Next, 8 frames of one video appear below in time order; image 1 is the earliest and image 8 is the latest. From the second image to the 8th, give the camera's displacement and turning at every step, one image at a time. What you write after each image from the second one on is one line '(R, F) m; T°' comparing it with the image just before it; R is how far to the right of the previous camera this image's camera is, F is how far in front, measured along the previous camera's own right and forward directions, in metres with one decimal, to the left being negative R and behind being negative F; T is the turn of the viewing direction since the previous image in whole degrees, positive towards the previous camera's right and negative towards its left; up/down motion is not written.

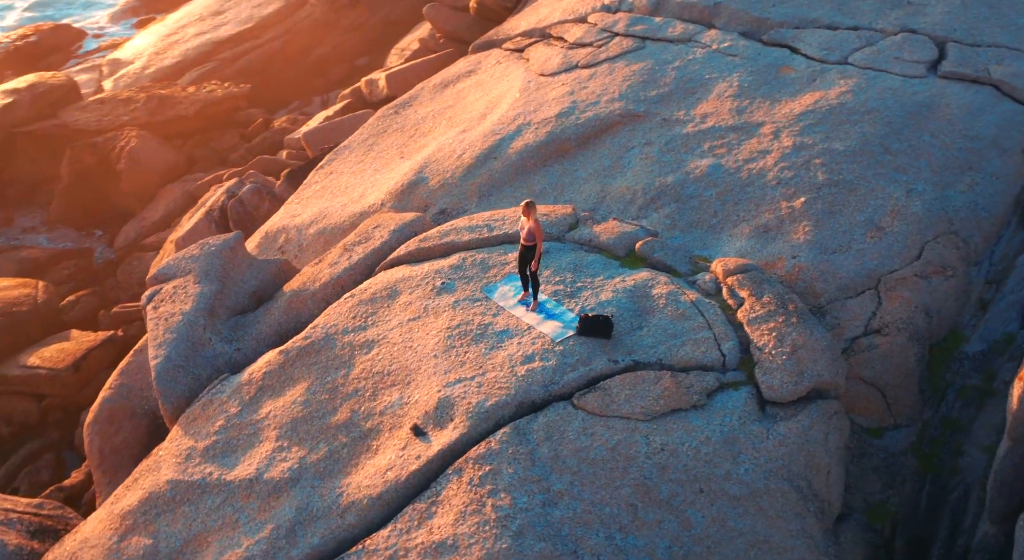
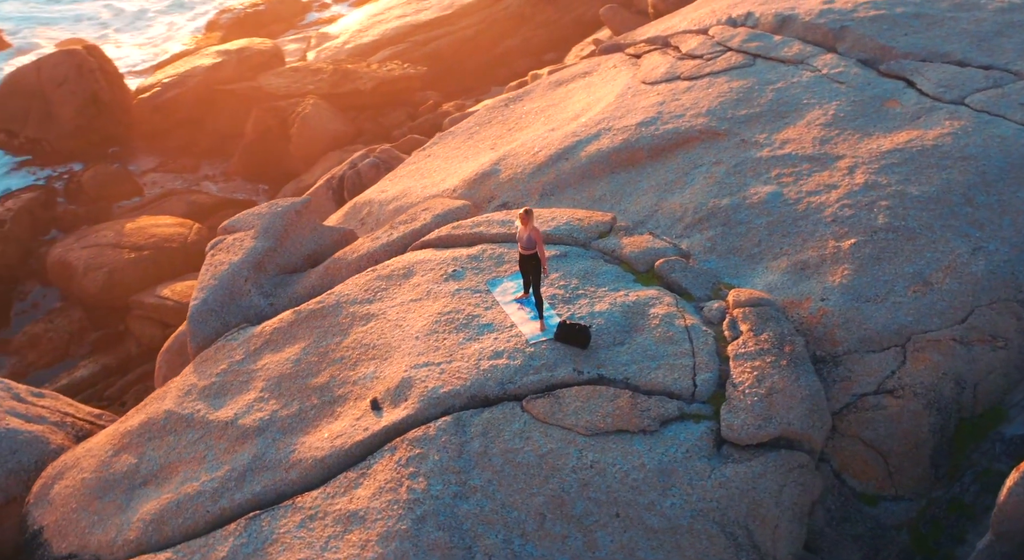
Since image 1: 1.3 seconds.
(+1.0, +0.2) m; -10°
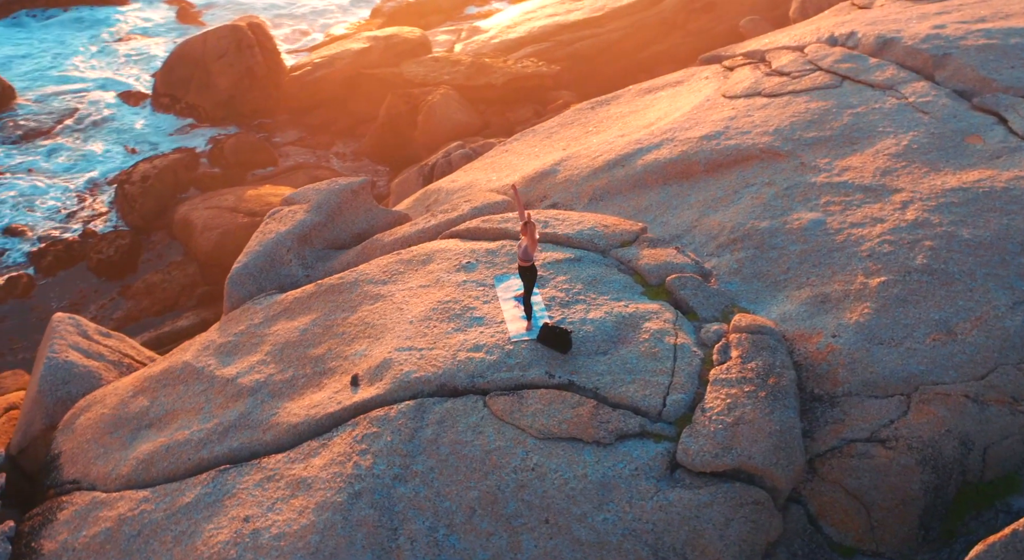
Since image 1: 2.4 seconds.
(+0.7, +0.1) m; -8°
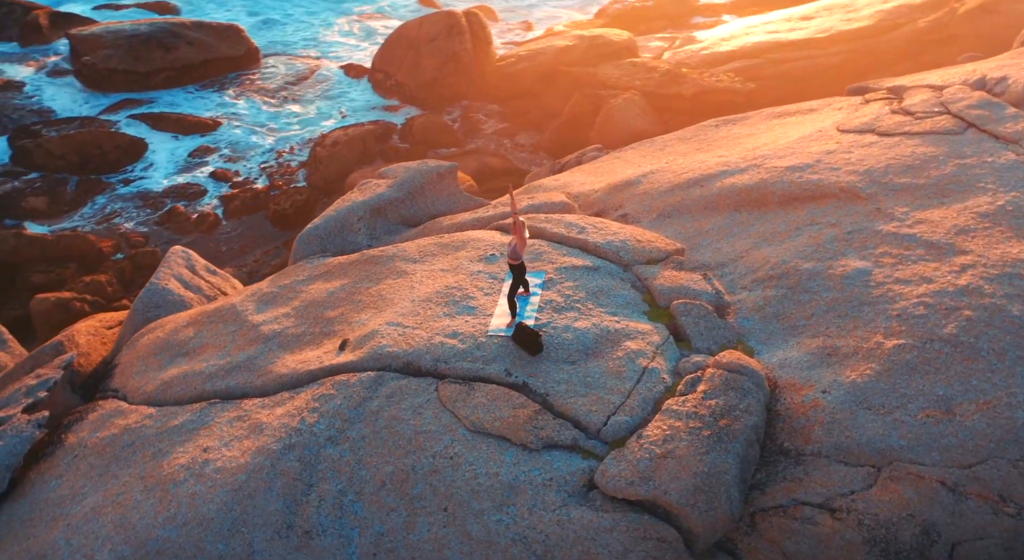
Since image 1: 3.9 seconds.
(+1.0, 0.0) m; -10°
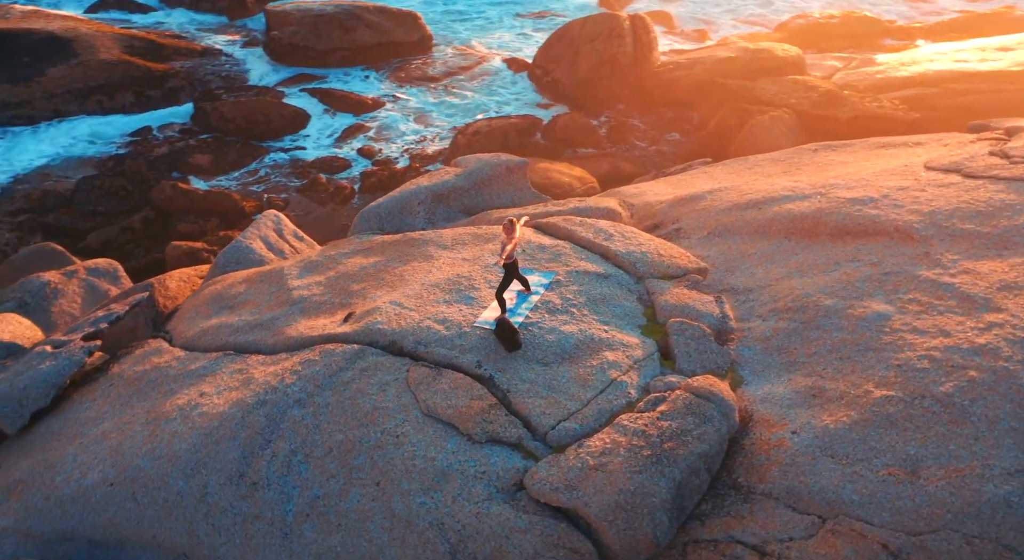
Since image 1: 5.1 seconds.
(+0.9, -0.1) m; -9°
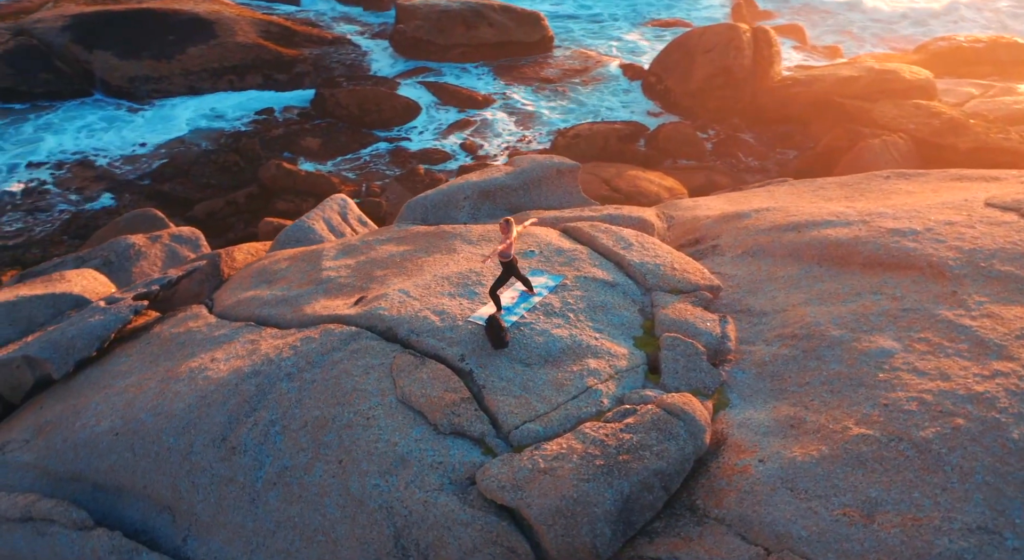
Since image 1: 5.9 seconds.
(+0.7, -0.1) m; -7°
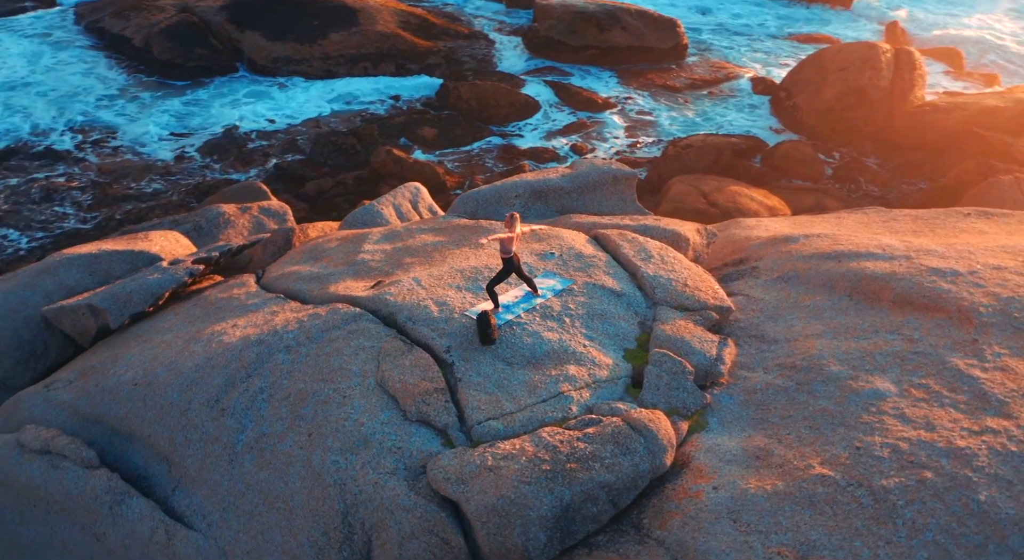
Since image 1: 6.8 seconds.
(+0.8, -0.1) m; -8°
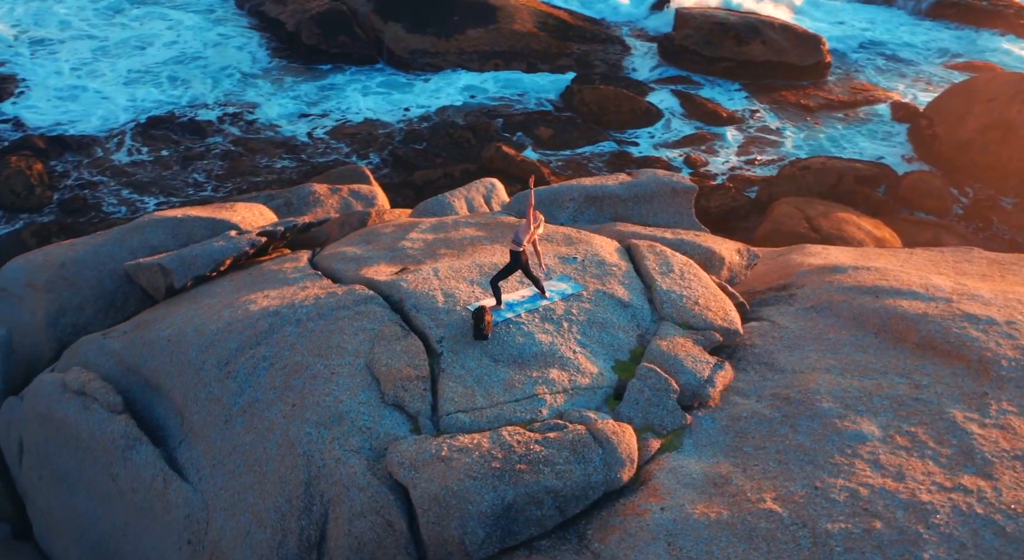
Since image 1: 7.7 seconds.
(+0.8, -0.1) m; -8°
